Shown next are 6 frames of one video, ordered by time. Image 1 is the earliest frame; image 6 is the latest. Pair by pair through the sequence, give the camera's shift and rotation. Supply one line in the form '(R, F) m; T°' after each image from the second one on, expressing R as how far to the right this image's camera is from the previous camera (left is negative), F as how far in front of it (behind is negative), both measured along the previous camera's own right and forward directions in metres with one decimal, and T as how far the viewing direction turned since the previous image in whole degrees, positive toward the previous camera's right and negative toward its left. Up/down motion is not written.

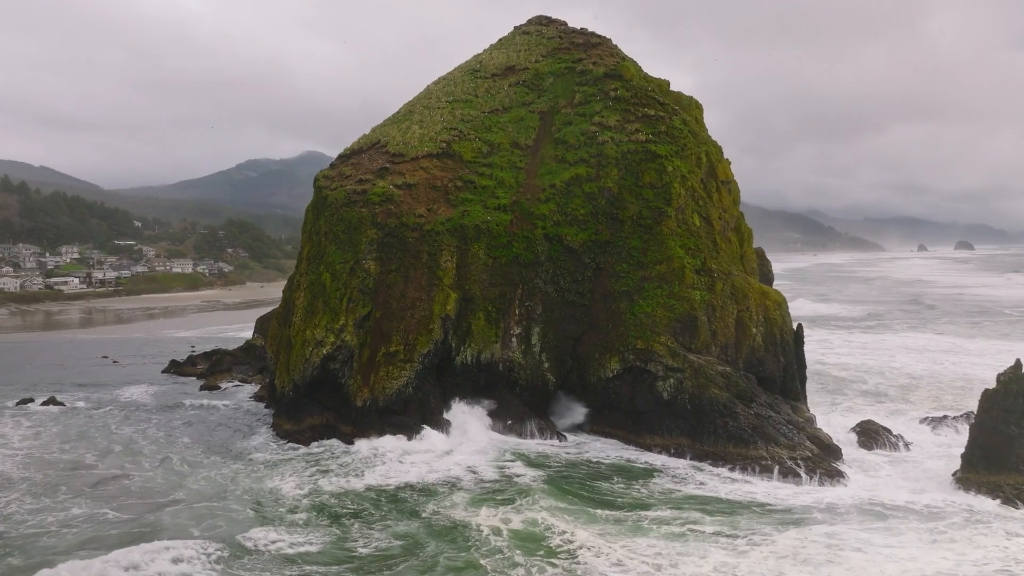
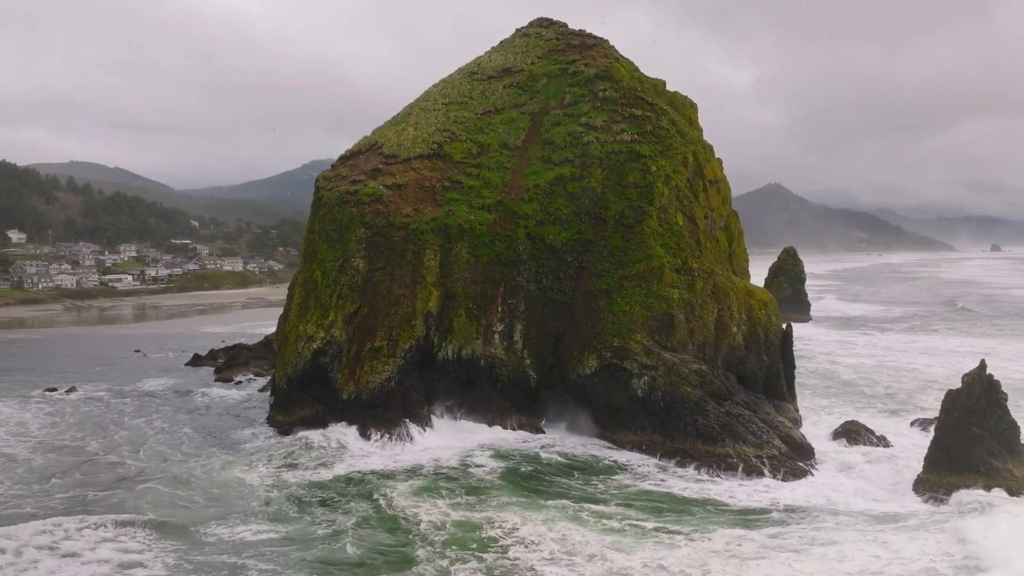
(+2.0, -0.5) m; -3°
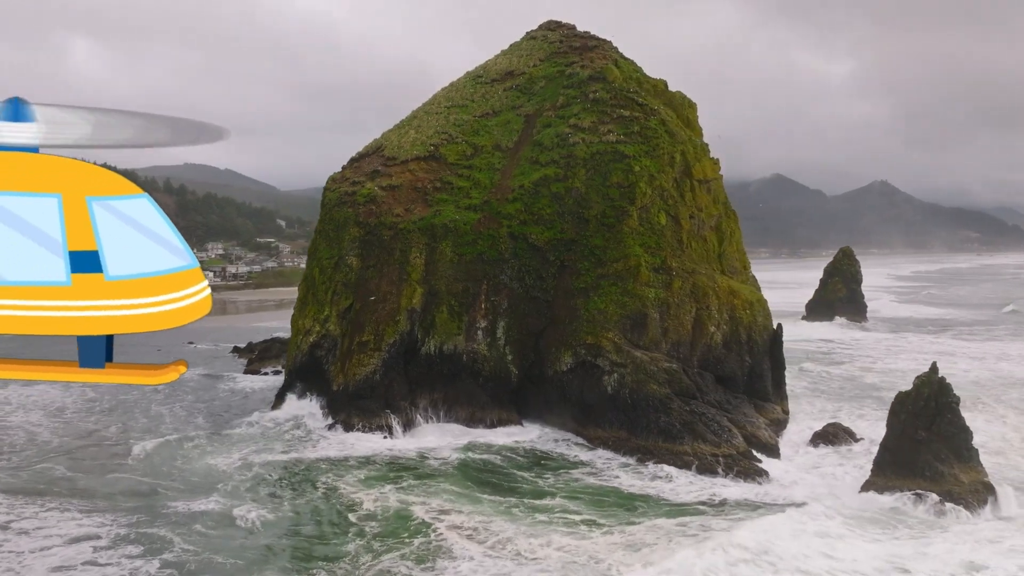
(+3.0, -0.6) m; -6°
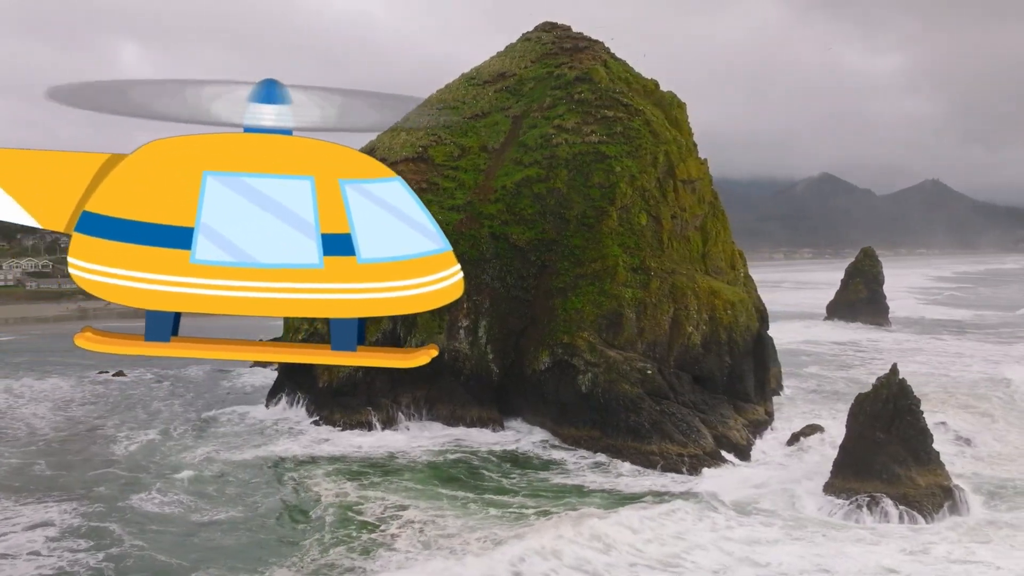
(+1.7, -0.2) m; -2°
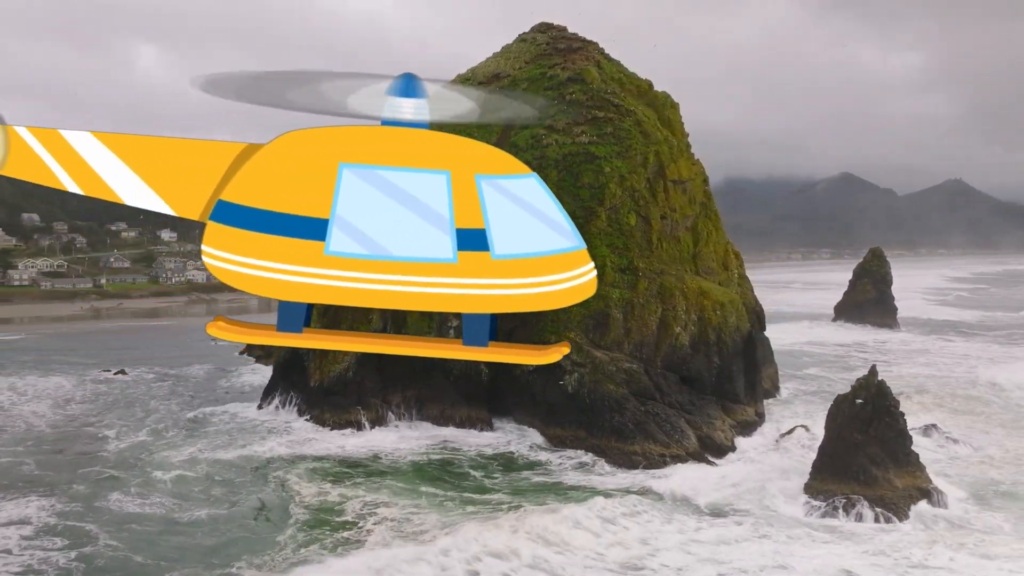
(+0.8, -0.1) m; -1°
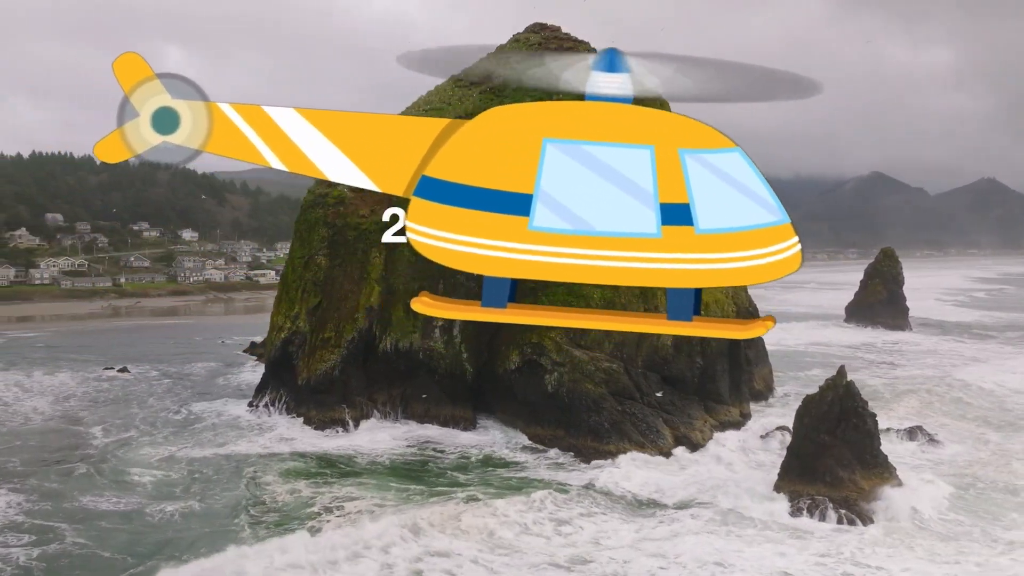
(+1.2, -0.1) m; -1°
